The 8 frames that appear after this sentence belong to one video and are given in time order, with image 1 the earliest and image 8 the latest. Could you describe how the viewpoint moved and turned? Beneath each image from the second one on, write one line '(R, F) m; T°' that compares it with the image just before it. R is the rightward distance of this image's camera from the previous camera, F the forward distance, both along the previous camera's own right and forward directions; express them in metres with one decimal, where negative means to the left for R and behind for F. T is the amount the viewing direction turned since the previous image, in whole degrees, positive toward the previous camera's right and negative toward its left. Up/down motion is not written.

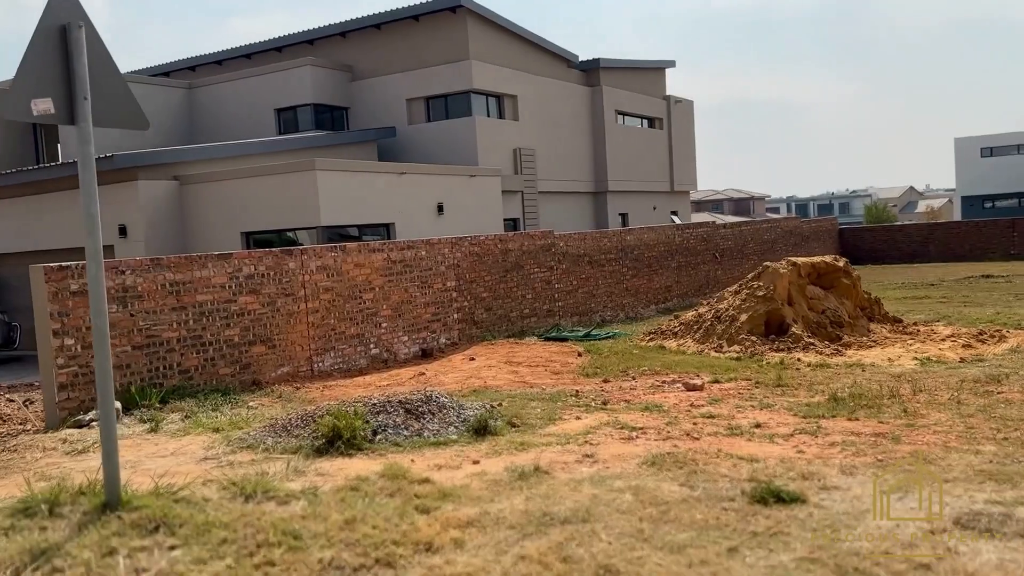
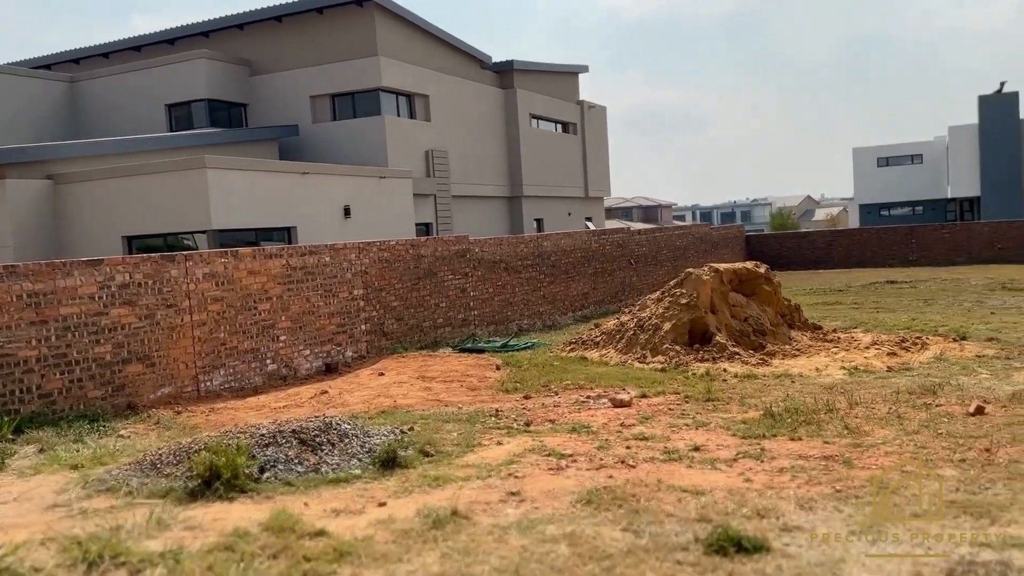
(0.0, +0.8) m; +6°
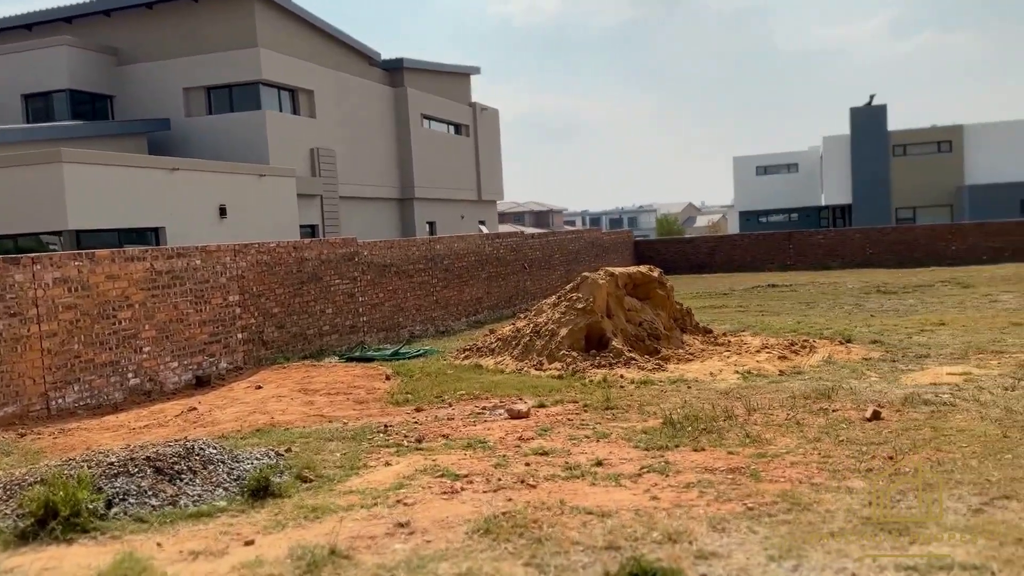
(0.0, +0.5) m; +8°
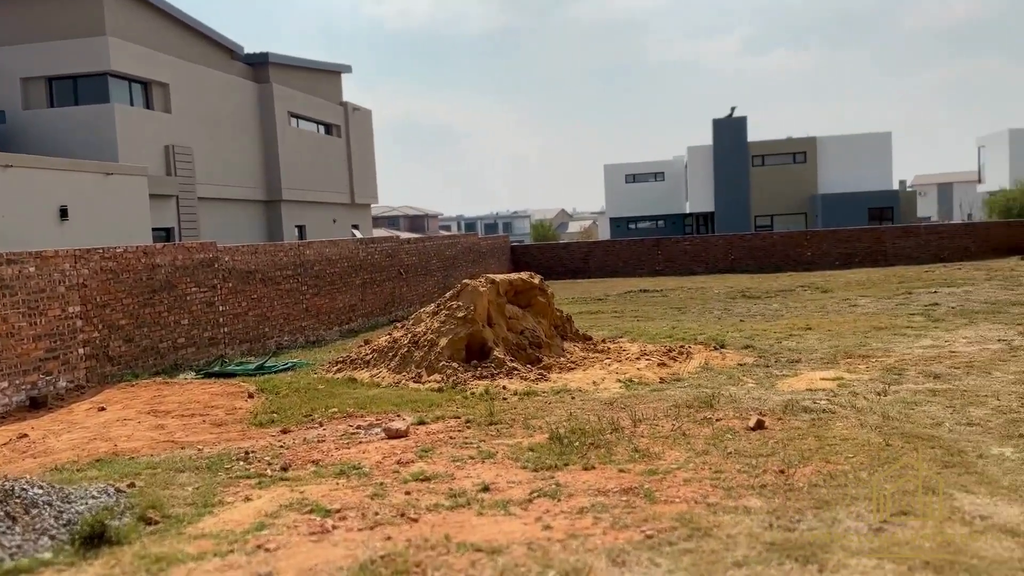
(0.0, +0.4) m; +9°
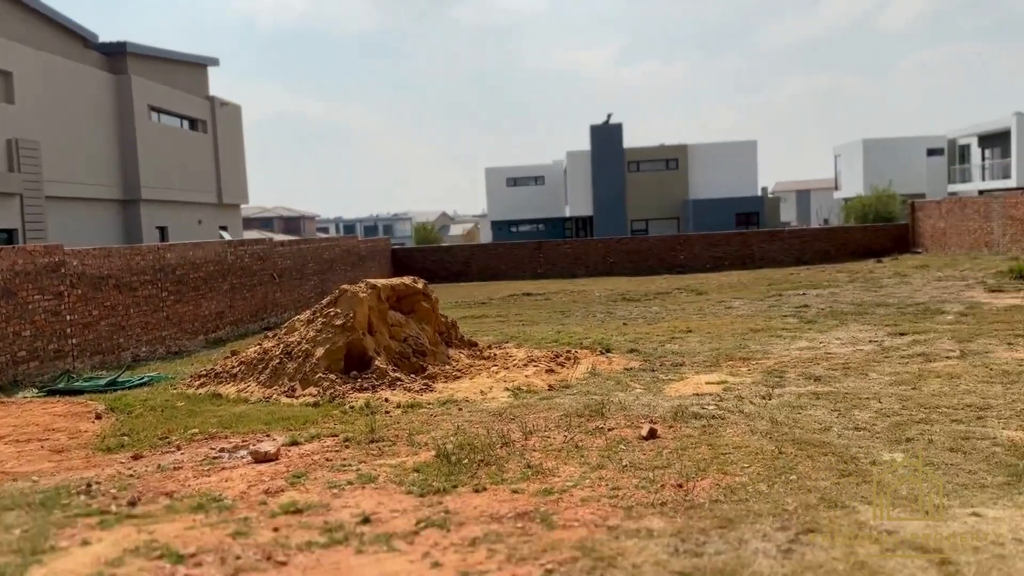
(0.0, +0.4) m; +8°
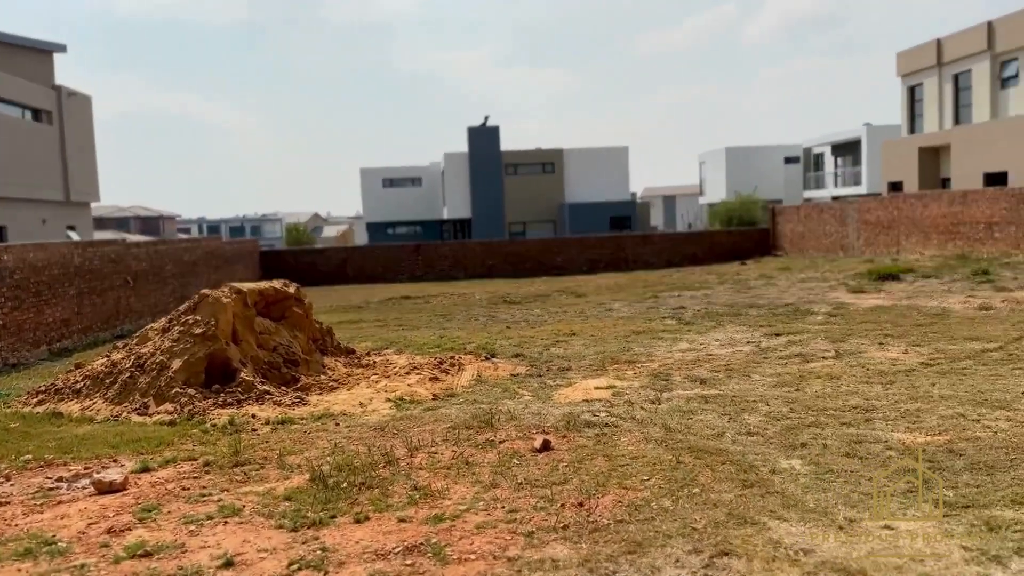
(-0.1, +0.5) m; +9°
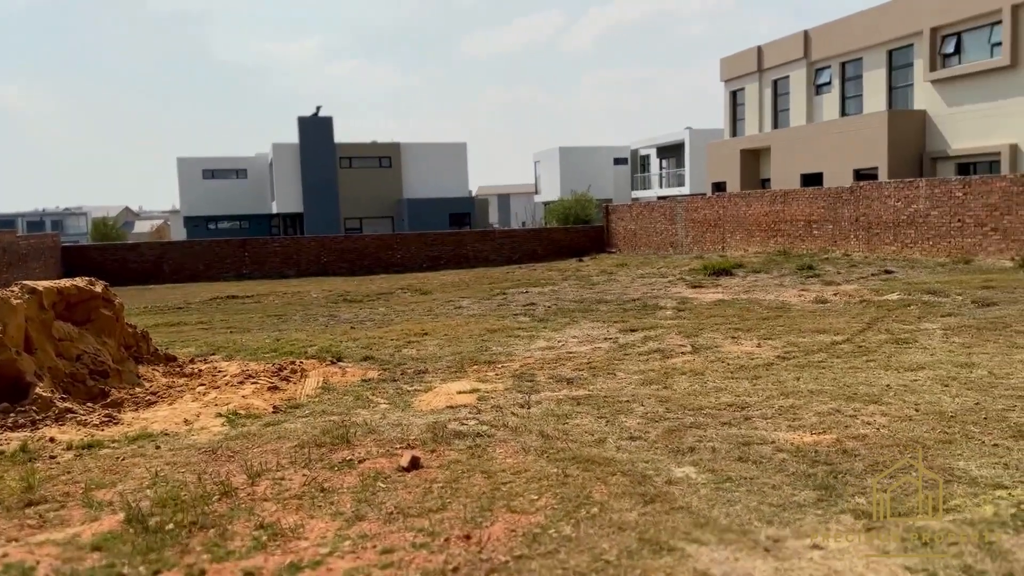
(-0.2, +0.7) m; +12°
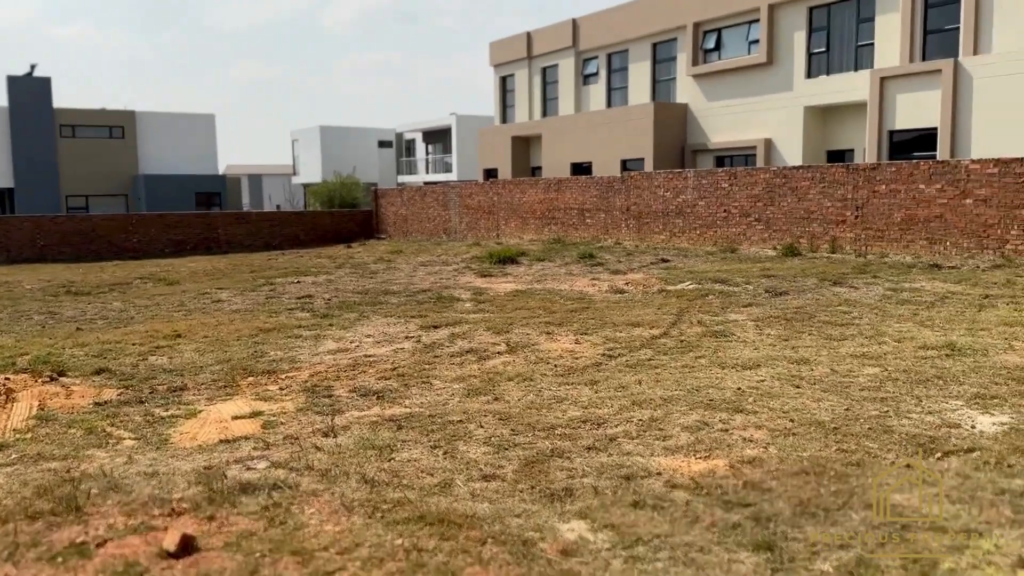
(-0.3, +1.5) m; +17°
